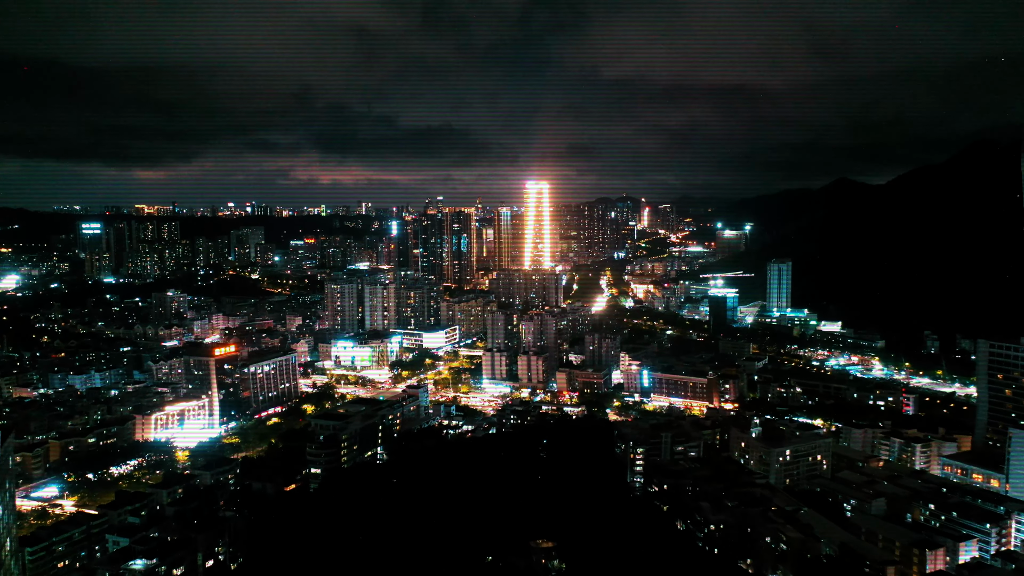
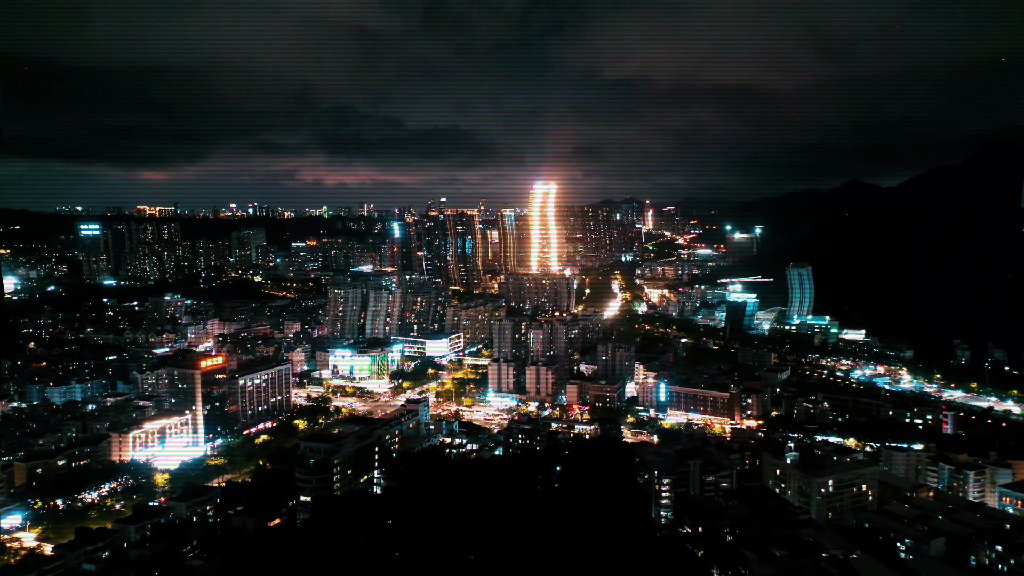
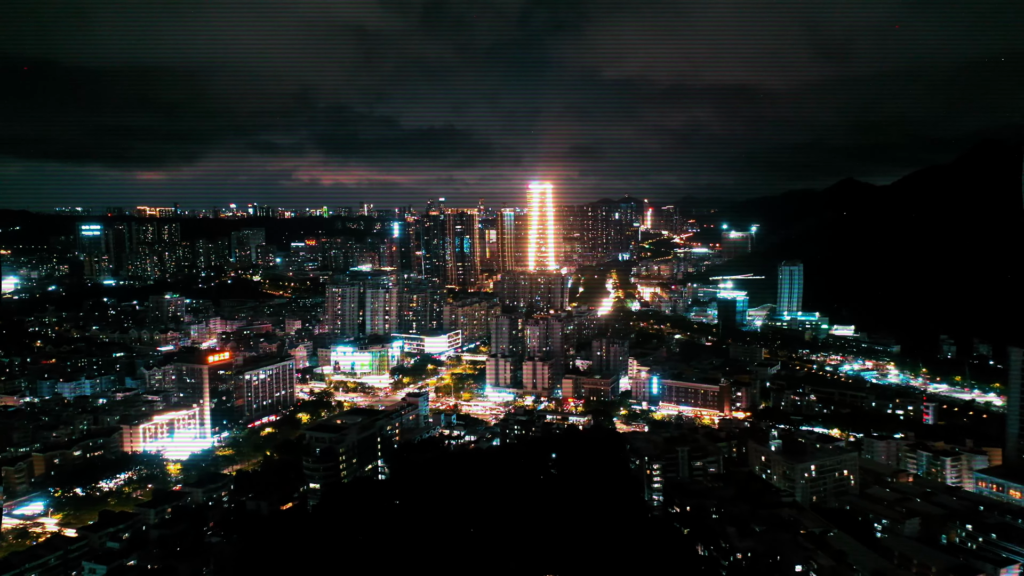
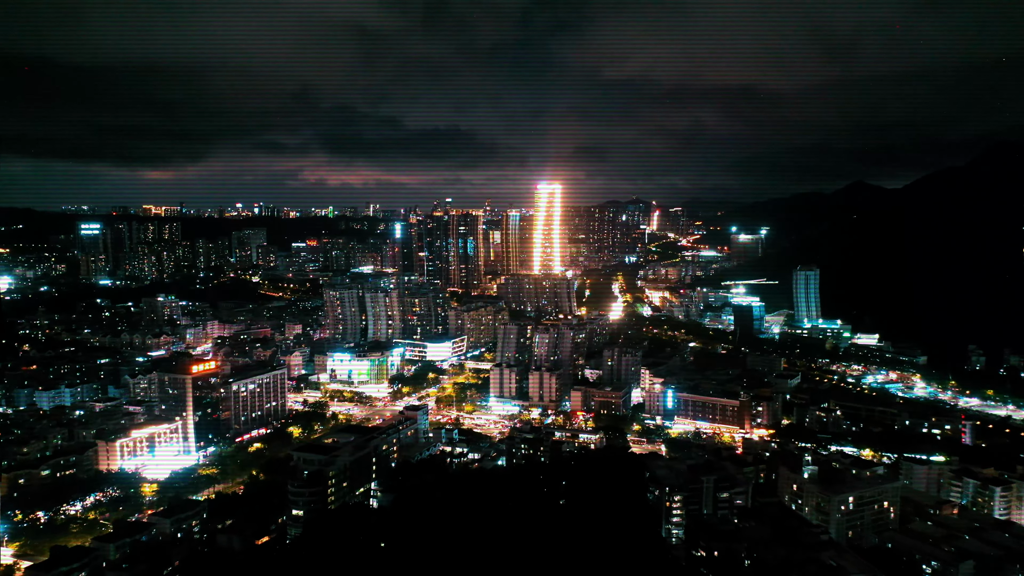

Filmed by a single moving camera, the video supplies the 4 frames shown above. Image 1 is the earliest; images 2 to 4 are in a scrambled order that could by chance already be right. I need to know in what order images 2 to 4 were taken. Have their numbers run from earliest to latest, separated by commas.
3, 2, 4
